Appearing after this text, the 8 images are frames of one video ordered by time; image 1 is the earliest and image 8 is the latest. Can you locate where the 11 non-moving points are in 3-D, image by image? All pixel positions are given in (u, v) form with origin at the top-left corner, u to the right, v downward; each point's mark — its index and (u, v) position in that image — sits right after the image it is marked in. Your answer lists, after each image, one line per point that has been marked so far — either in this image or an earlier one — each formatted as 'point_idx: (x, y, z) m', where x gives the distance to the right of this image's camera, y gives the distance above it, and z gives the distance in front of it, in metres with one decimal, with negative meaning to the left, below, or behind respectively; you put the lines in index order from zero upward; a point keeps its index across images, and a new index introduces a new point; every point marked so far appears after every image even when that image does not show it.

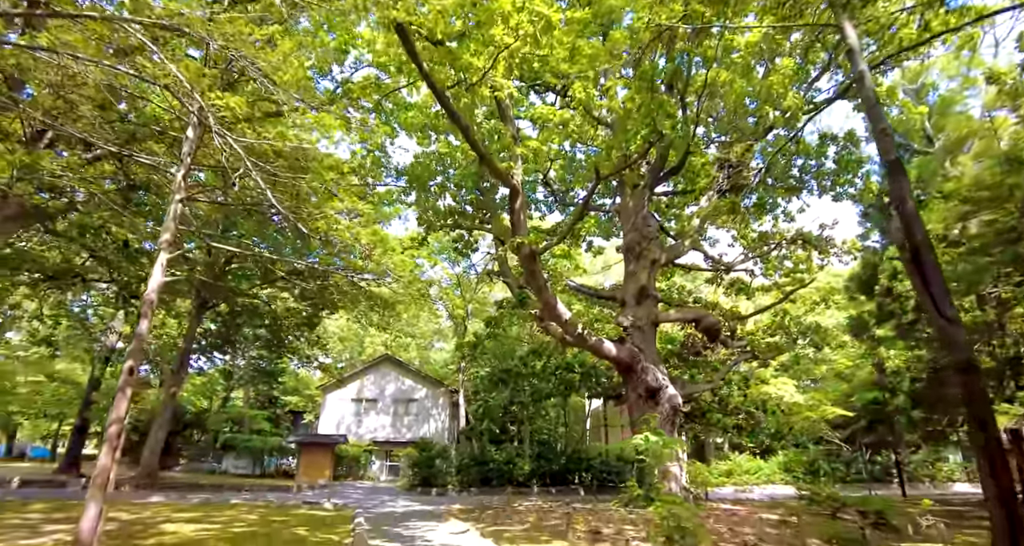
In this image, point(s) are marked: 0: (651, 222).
0: (+3.6, +1.3, +11.8) m
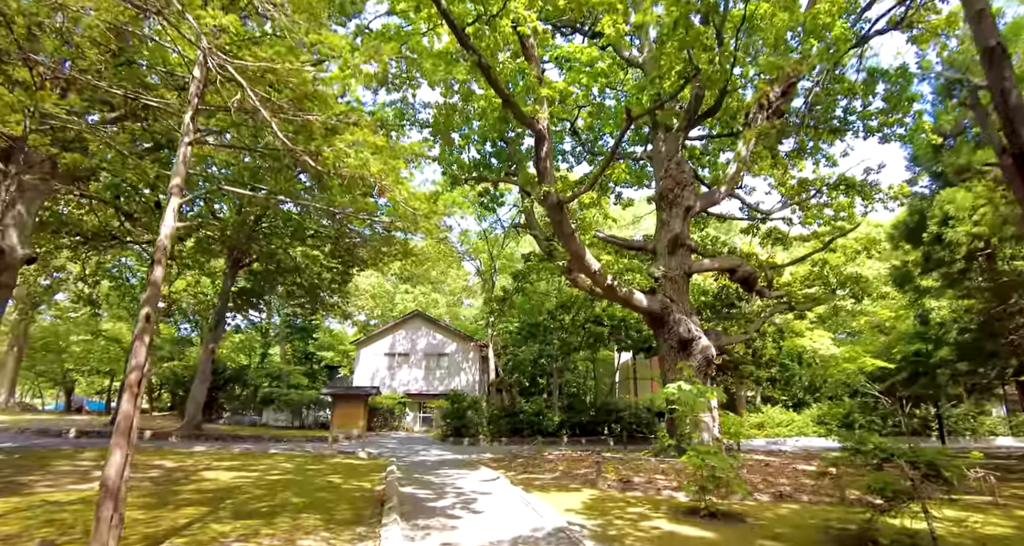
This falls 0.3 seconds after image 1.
0: (+4.2, +2.6, +11.1) m
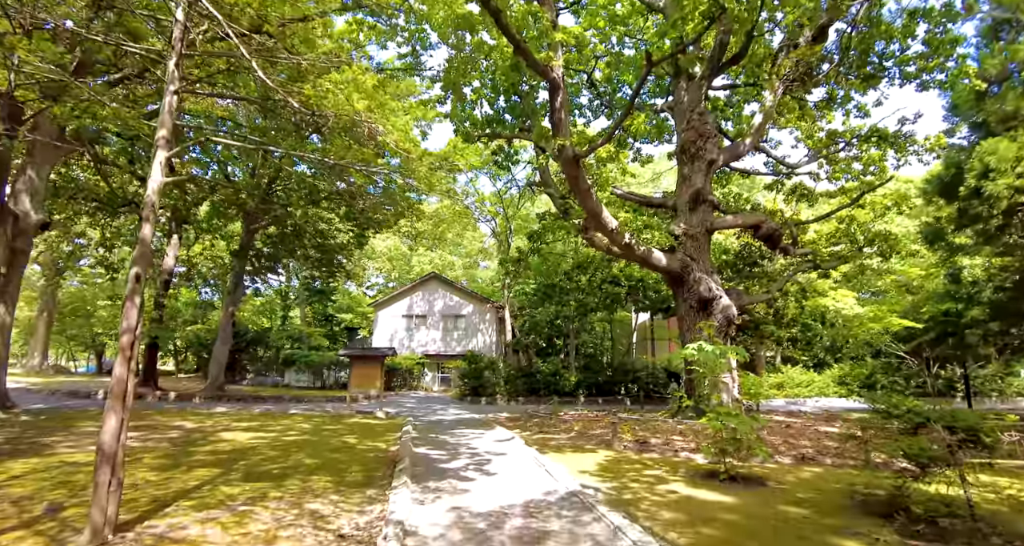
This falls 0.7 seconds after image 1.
0: (+4.4, +3.5, +10.5) m
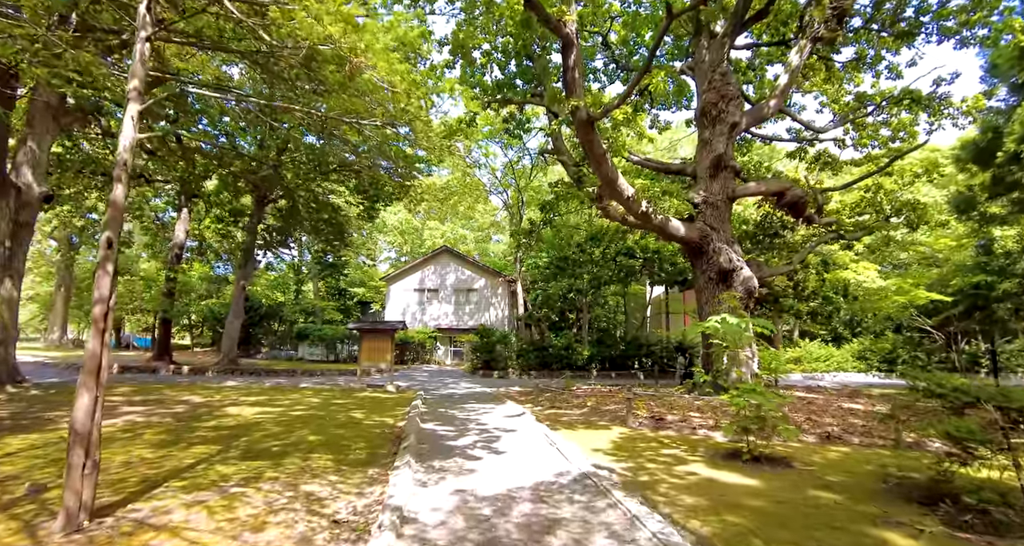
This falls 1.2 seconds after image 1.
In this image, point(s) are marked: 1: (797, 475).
0: (+4.7, +4.1, +9.8) m
1: (+2.7, -1.9, +4.4) m
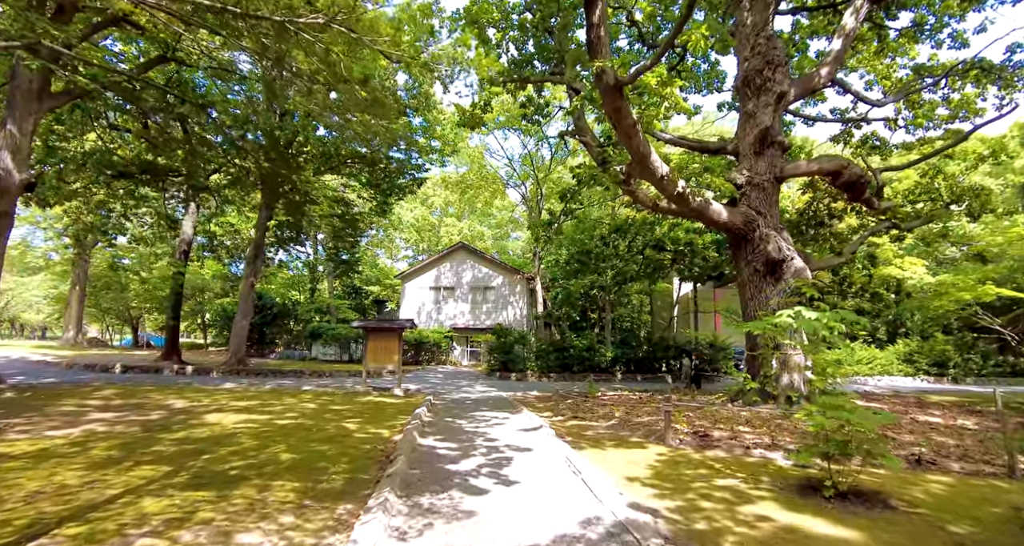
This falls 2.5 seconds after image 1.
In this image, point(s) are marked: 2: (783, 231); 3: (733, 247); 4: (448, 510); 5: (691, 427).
0: (+5.0, +4.3, +8.6) m
1: (+2.8, -1.7, +3.3) m
2: (+4.7, +0.7, +8.1) m
3: (+4.1, +0.5, +8.7) m
4: (-0.4, -1.6, +3.1) m
5: (+2.3, -2.0, +5.9) m
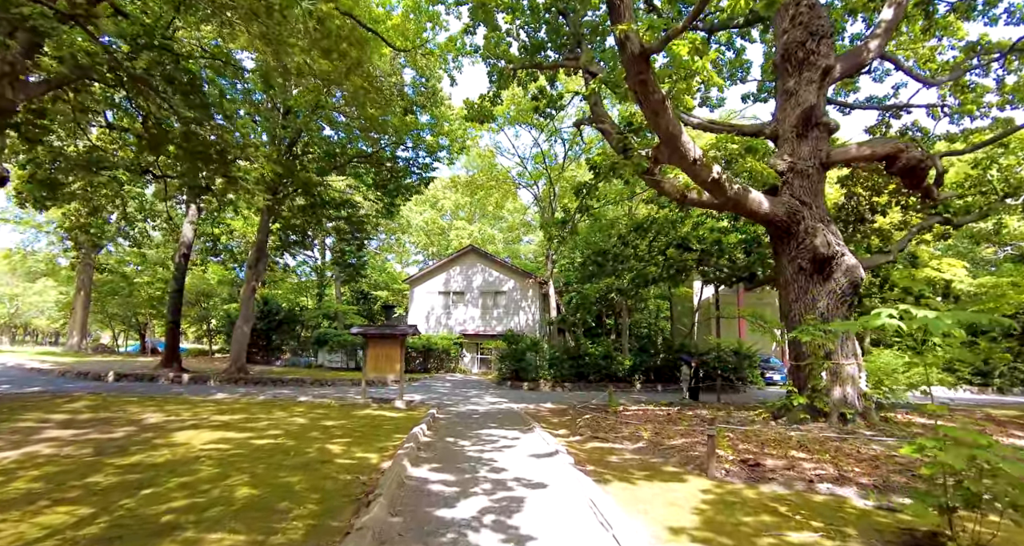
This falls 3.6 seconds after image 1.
0: (+5.1, +4.3, +7.6) m
1: (+2.8, -1.7, +2.3) m
2: (+4.9, +0.7, +7.1) m
3: (+4.3, +0.5, +7.7) m
4: (-0.4, -1.5, +2.2) m
5: (+2.4, -1.9, +5.0) m
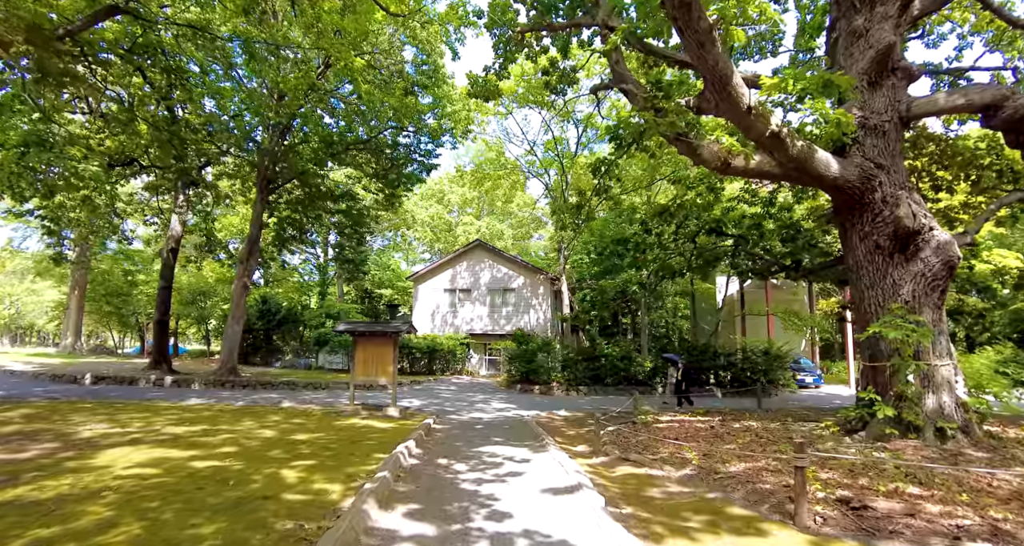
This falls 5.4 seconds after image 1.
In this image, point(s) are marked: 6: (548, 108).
0: (+5.2, +4.6, +6.3) m
1: (+2.8, -1.4, +1.0) m
2: (+5.0, +1.0, +5.7) m
3: (+4.4, +0.7, +6.3) m
4: (-0.4, -1.3, +1.0) m
5: (+2.5, -1.7, +3.7) m
6: (+1.1, +5.1, +14.3) m
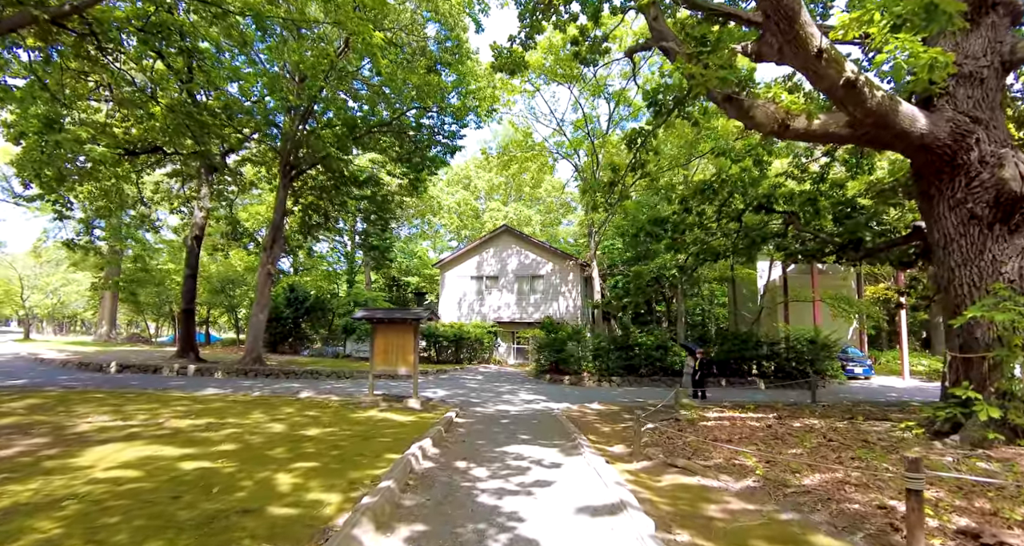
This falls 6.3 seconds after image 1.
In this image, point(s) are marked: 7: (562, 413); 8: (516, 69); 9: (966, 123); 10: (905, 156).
0: (+5.5, +4.8, +5.2) m
1: (+2.8, -1.3, +0.2) m
2: (+5.2, +1.3, +4.7) m
3: (+4.7, +1.0, +5.4) m
4: (-0.4, -1.1, +0.4) m
5: (+2.6, -1.5, +2.9) m
6: (+1.8, +5.6, +13.4) m
7: (+0.8, -2.3, +7.7) m
8: (+0.1, +4.9, +11.0) m
9: (+4.7, +1.5, +4.8) m
10: (+4.4, +1.3, +5.2) m
